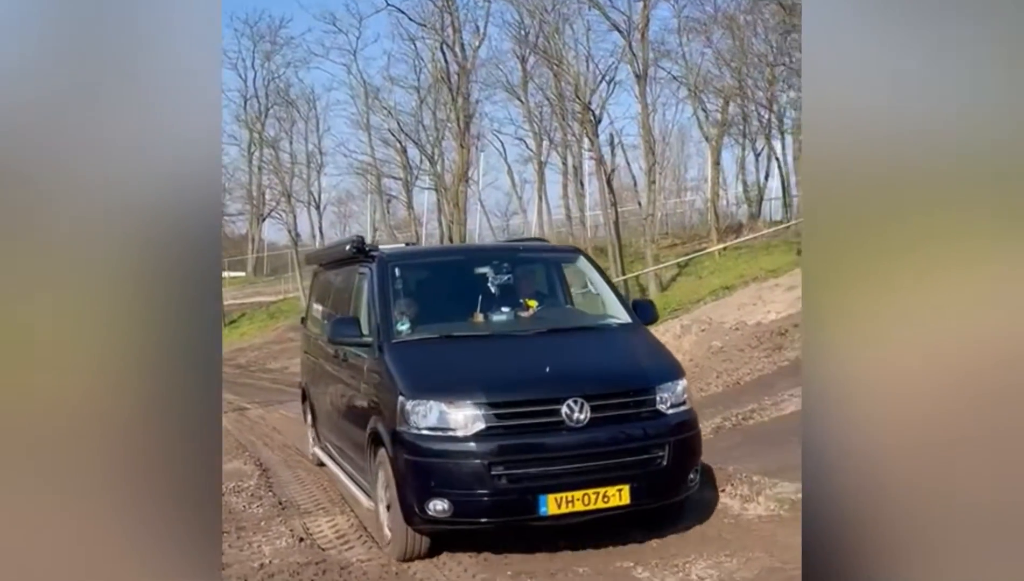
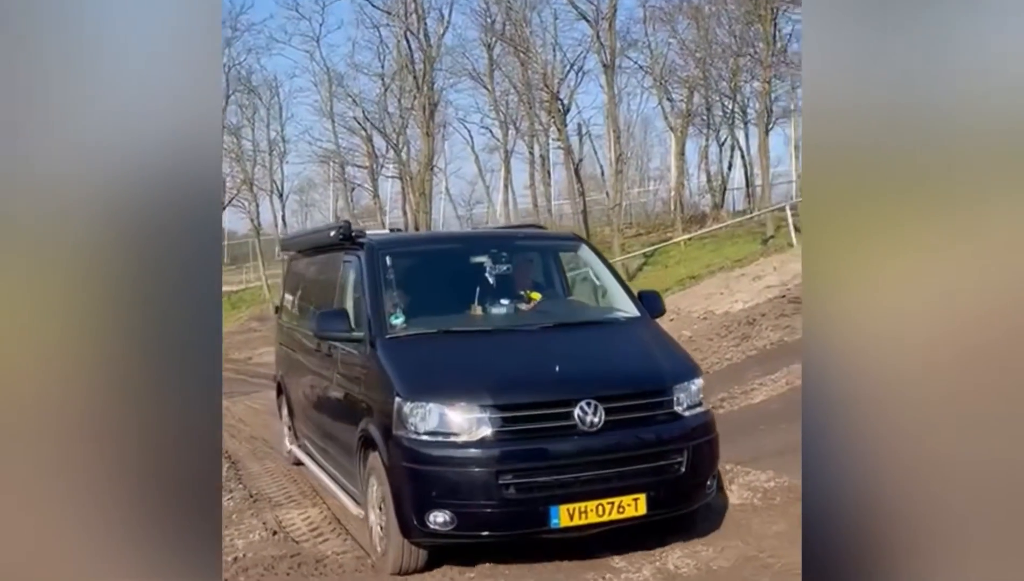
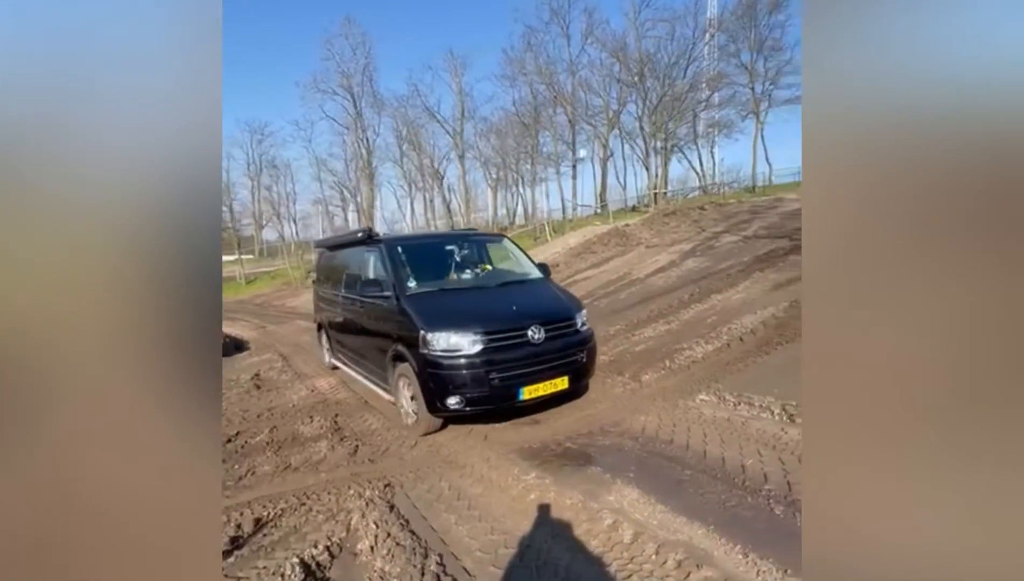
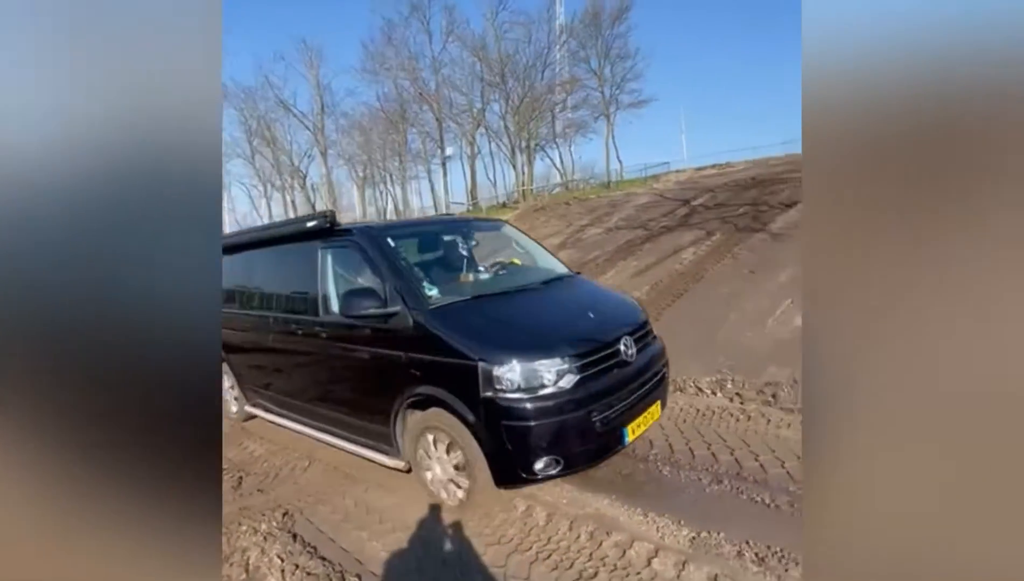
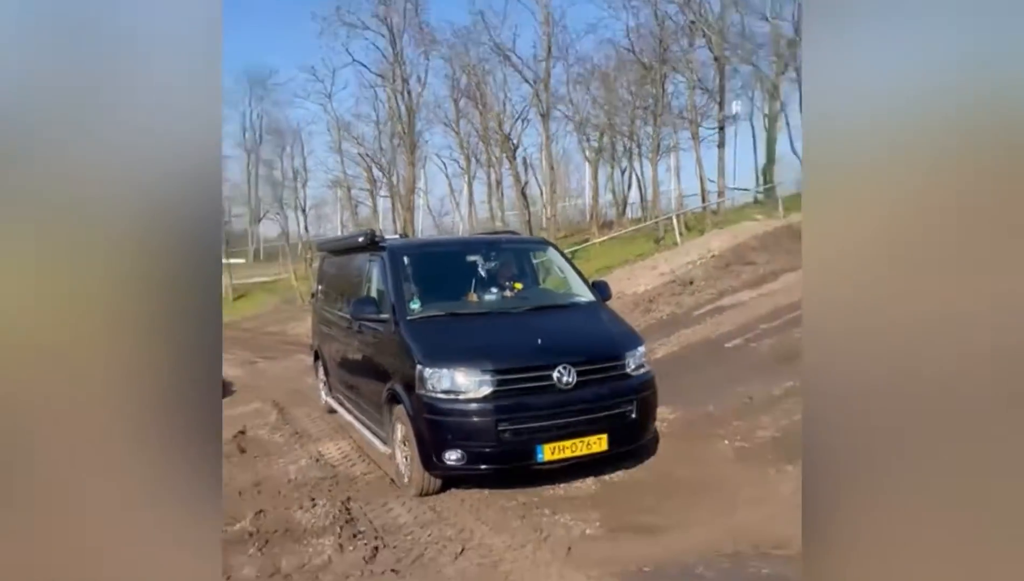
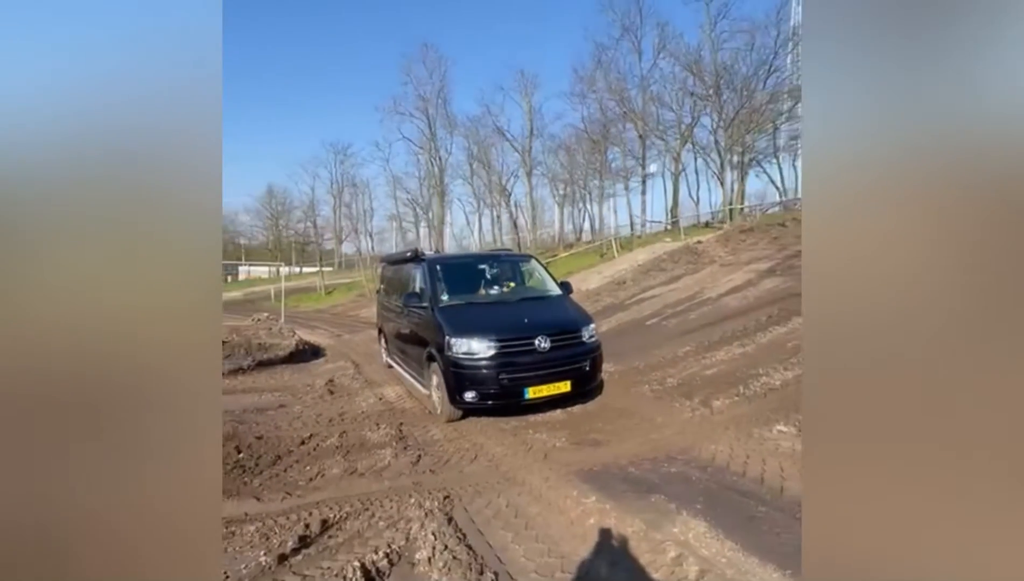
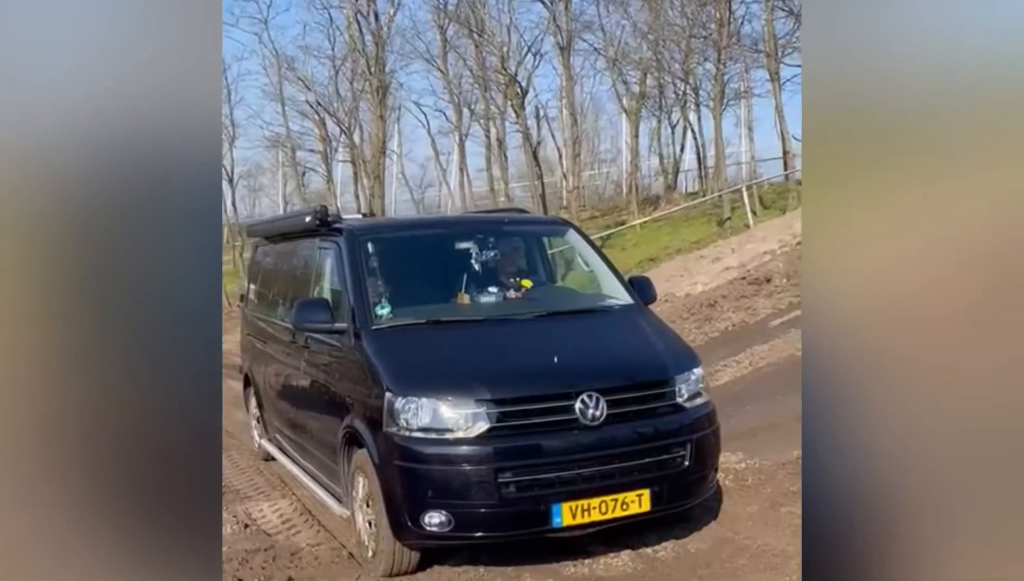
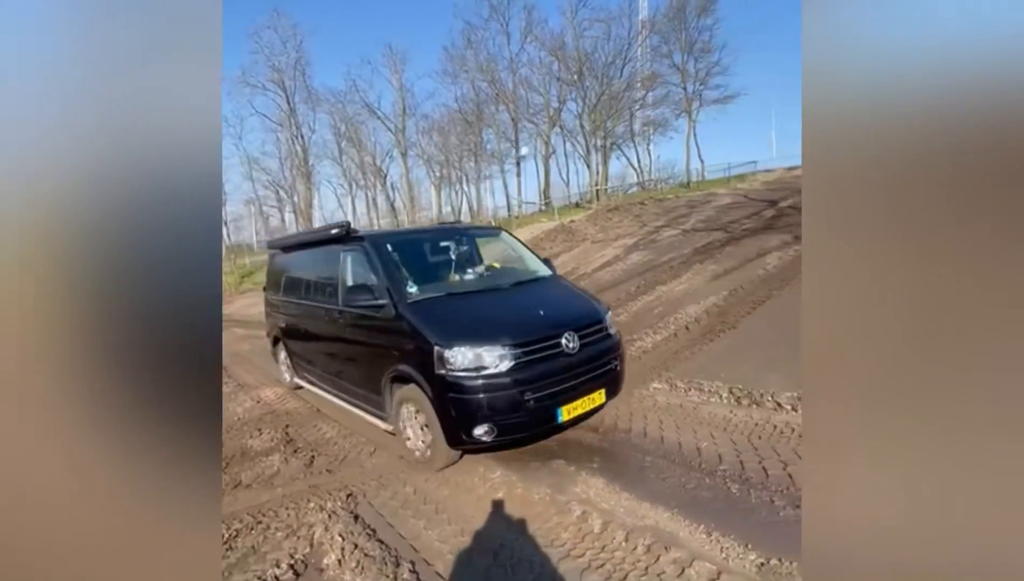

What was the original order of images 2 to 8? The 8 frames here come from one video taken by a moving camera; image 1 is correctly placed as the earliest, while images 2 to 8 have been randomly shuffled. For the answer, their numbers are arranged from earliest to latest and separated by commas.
2, 7, 5, 6, 3, 8, 4
